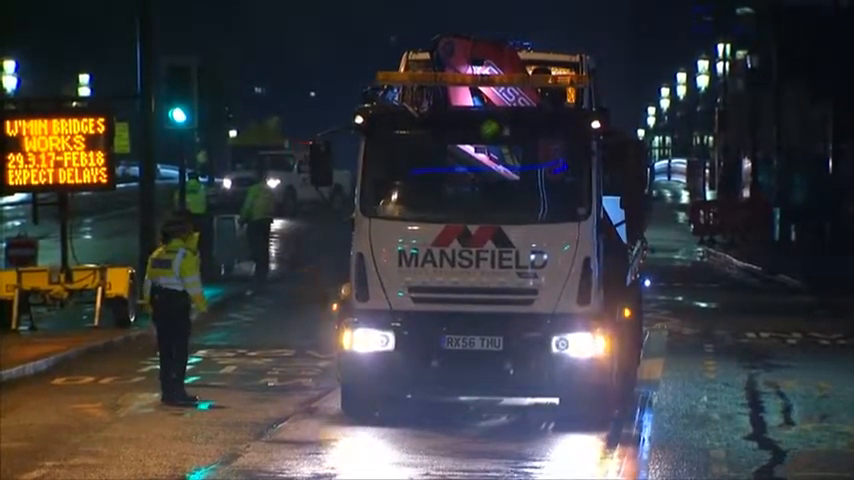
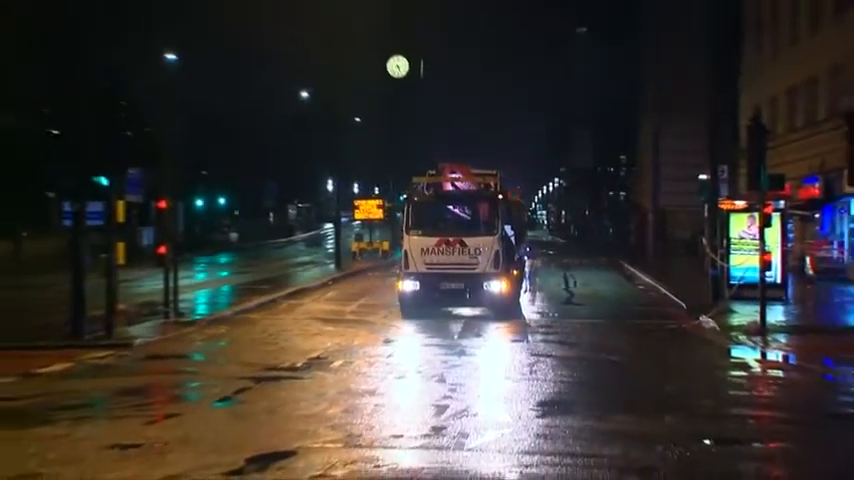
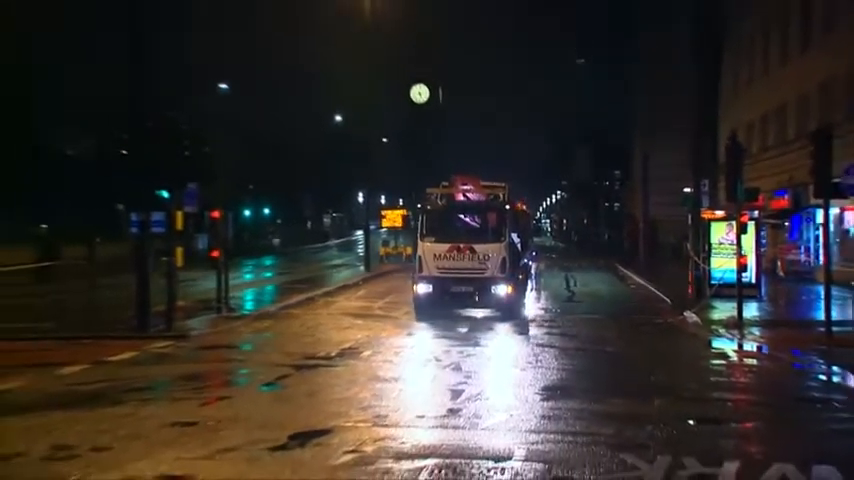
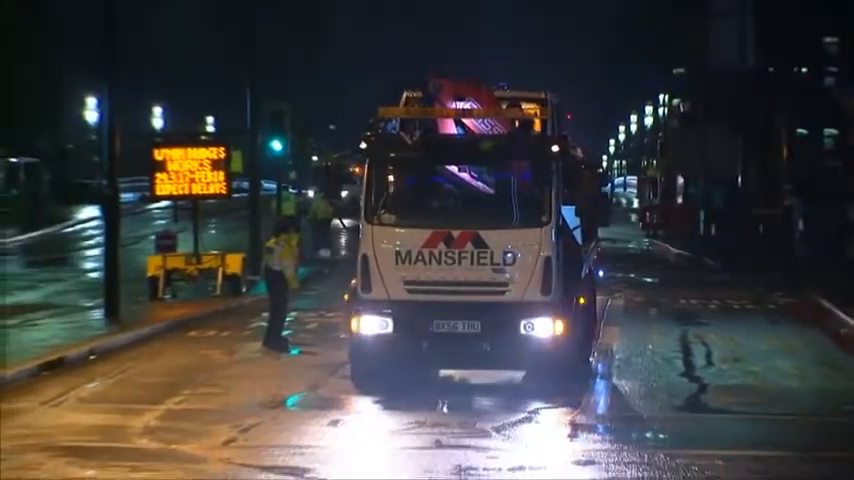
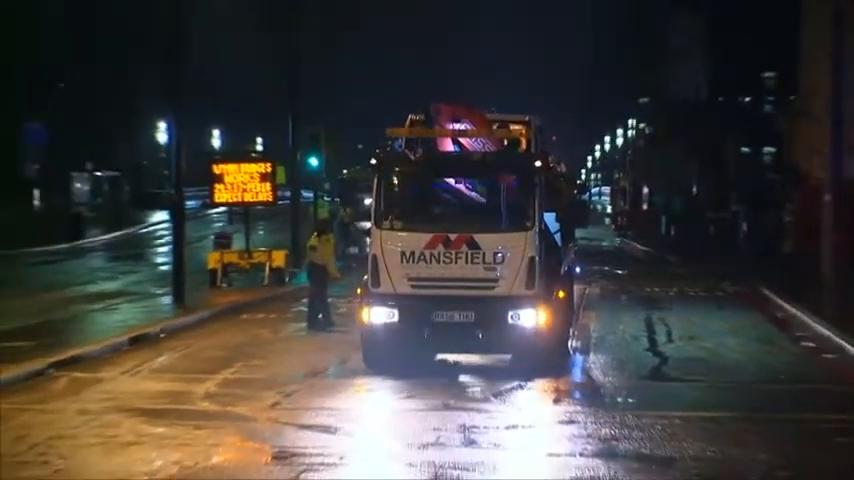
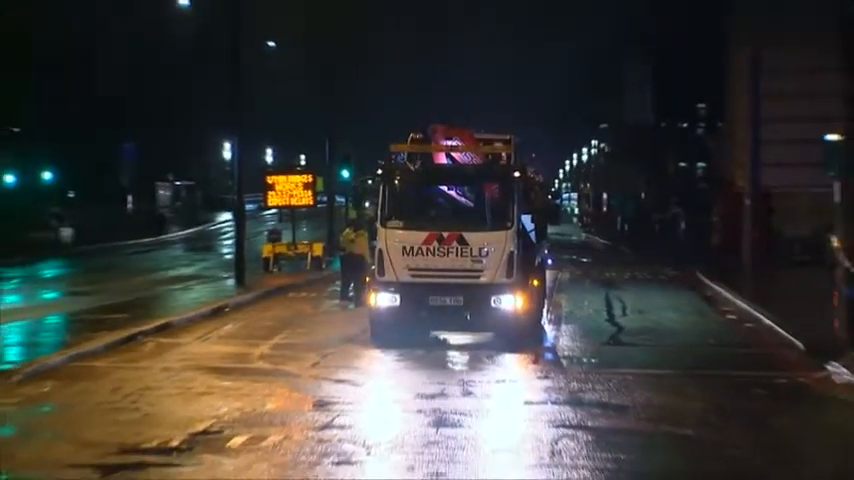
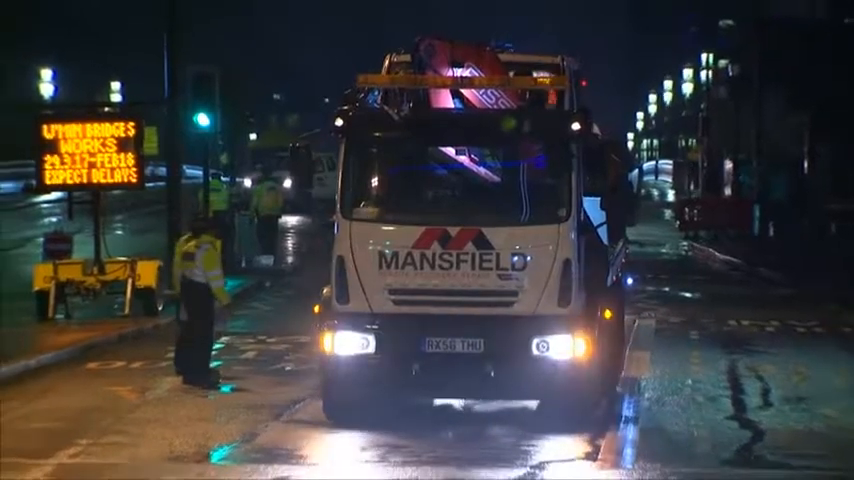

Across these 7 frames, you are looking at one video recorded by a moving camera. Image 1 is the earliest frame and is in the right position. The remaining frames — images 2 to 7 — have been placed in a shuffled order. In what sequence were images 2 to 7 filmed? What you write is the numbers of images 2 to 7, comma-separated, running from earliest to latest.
7, 4, 5, 6, 2, 3
